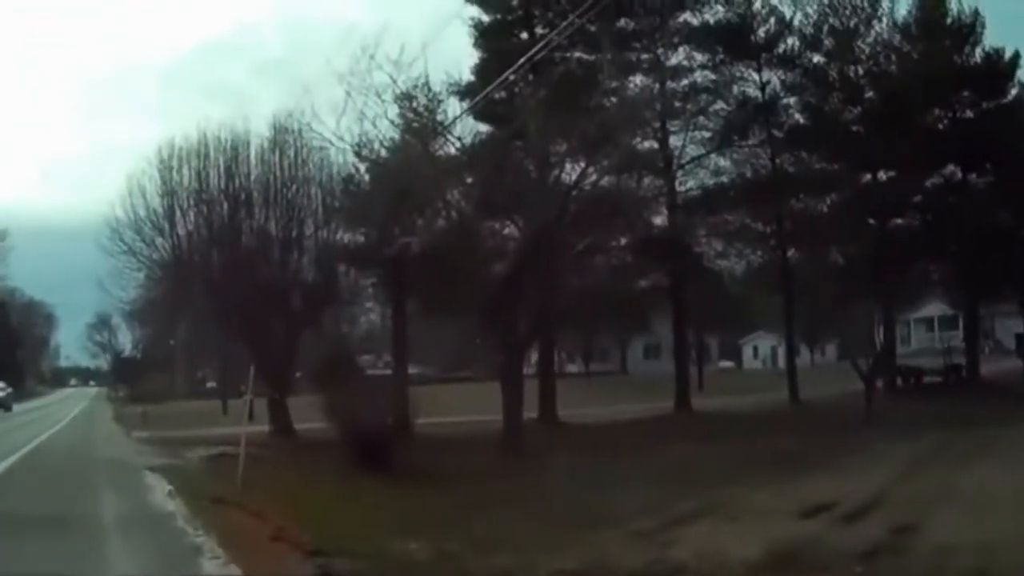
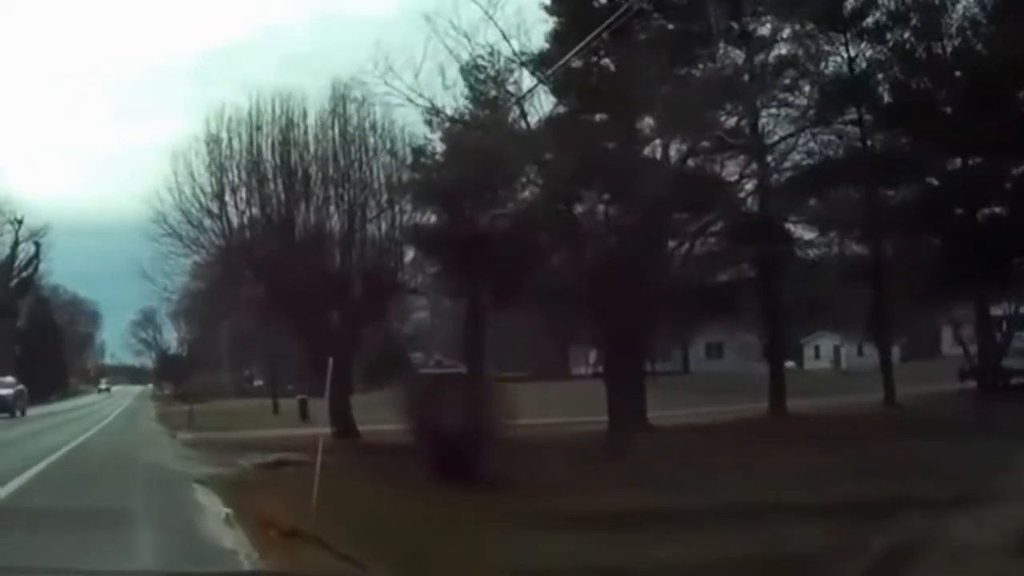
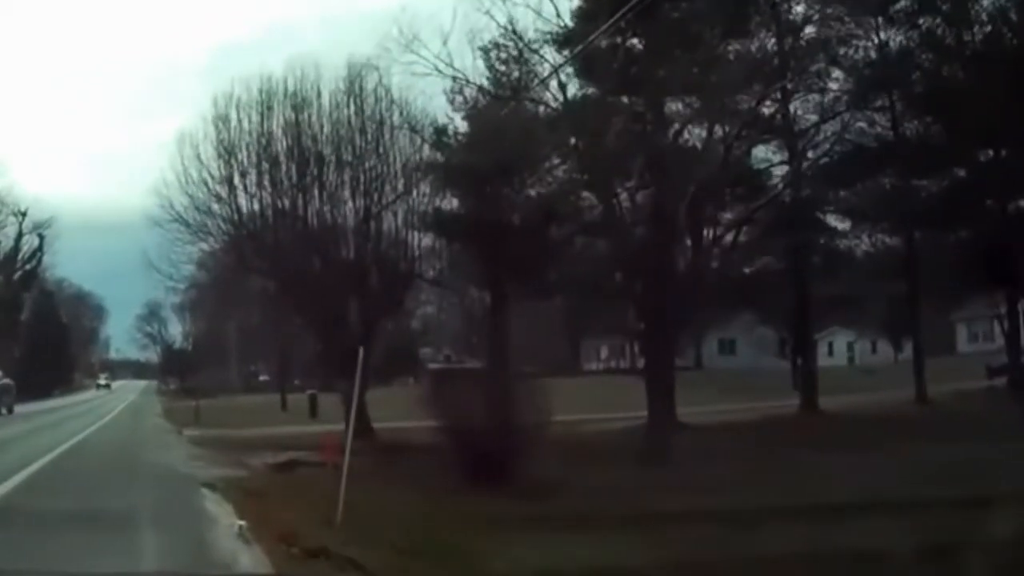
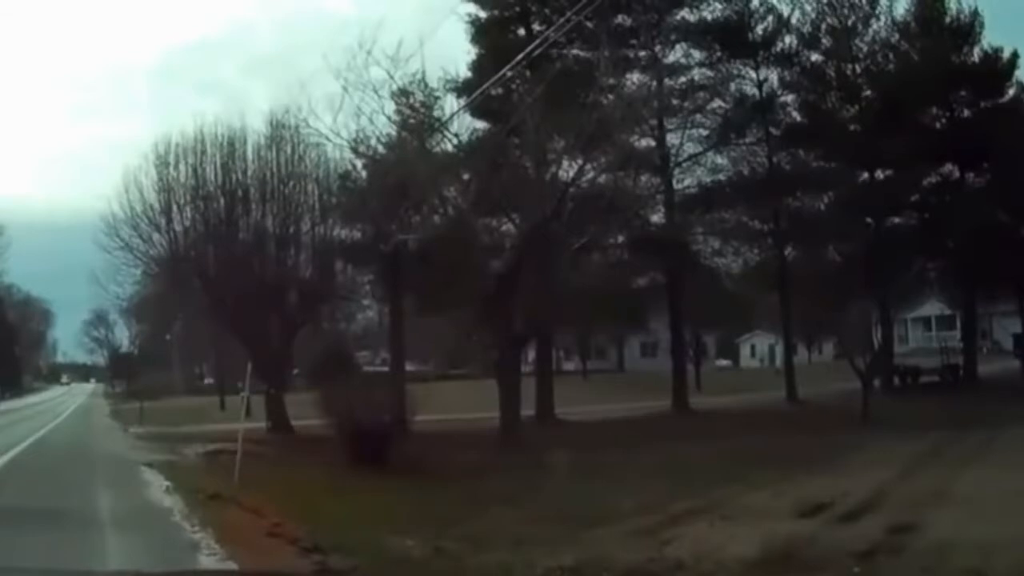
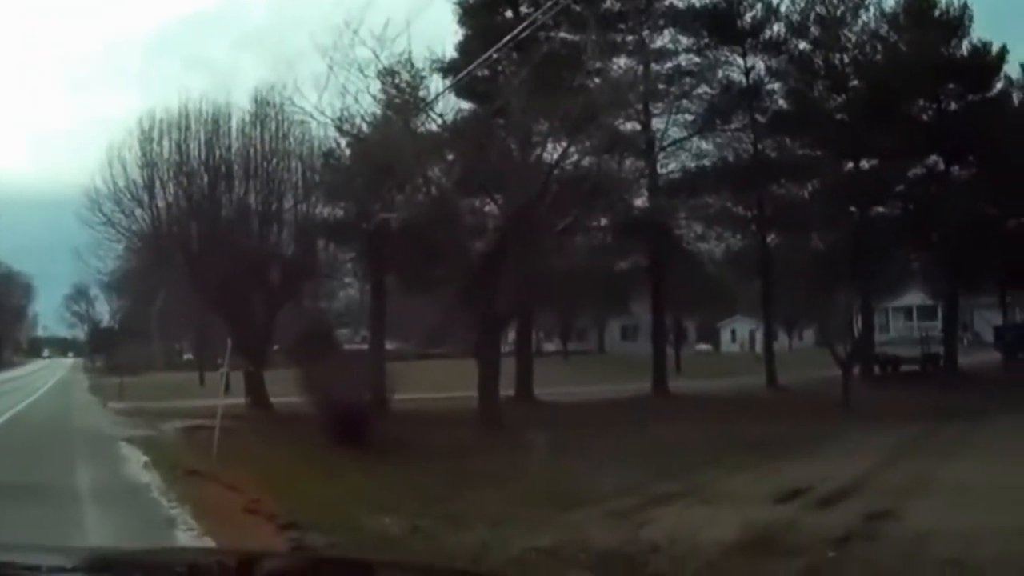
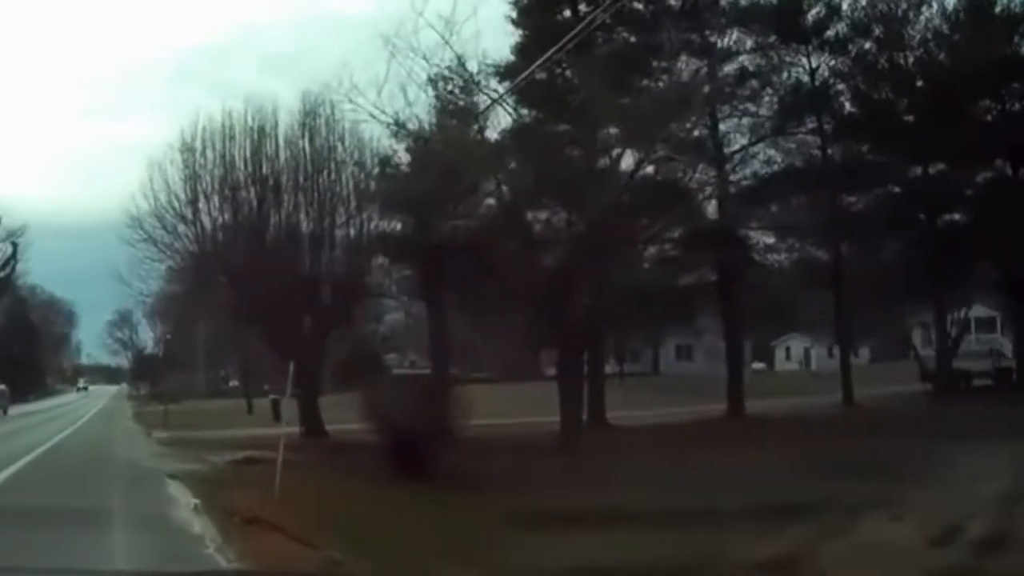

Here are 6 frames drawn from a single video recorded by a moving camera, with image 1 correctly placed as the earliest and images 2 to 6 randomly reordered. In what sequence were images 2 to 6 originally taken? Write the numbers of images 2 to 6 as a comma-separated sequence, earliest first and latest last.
5, 4, 6, 2, 3
